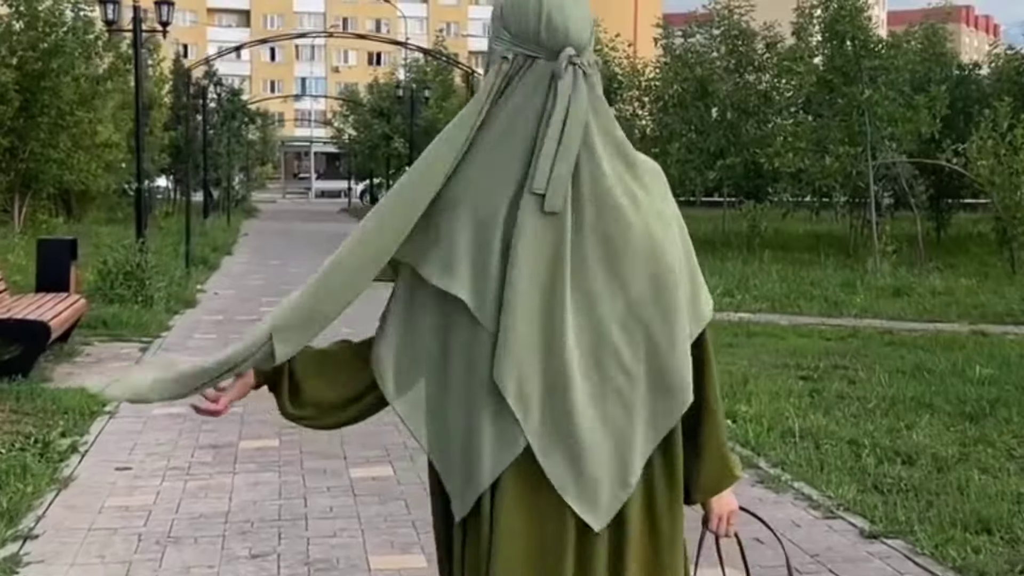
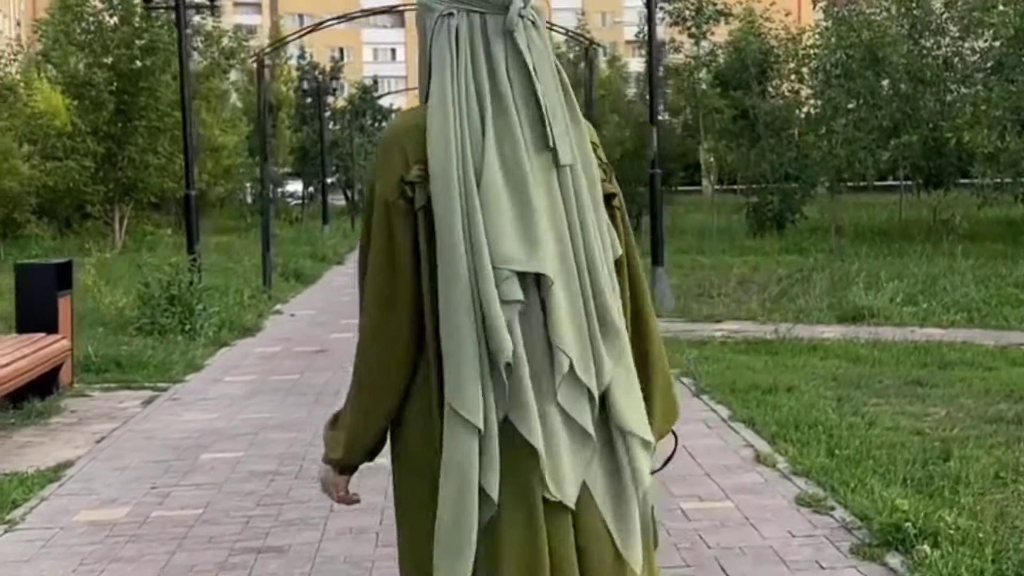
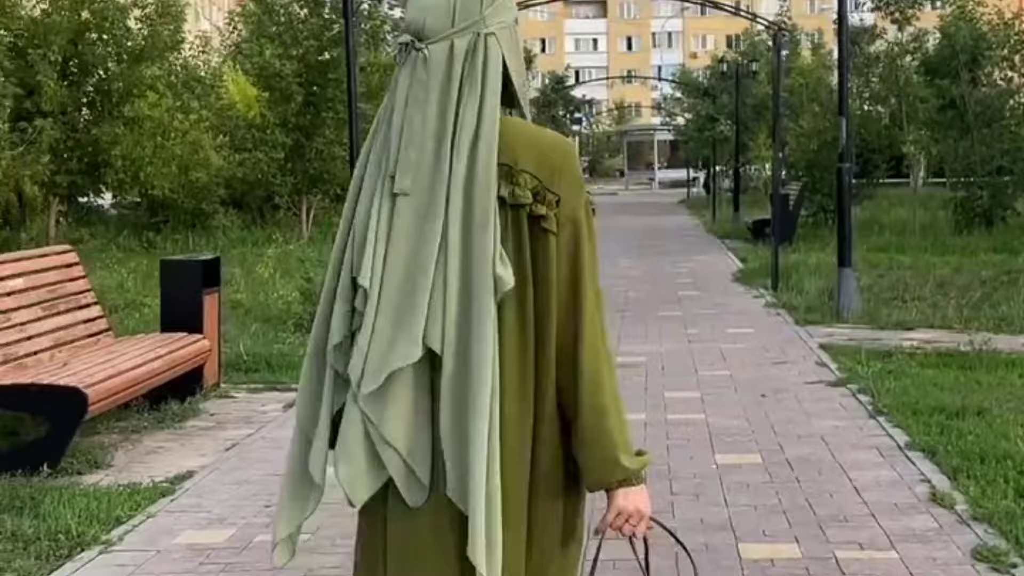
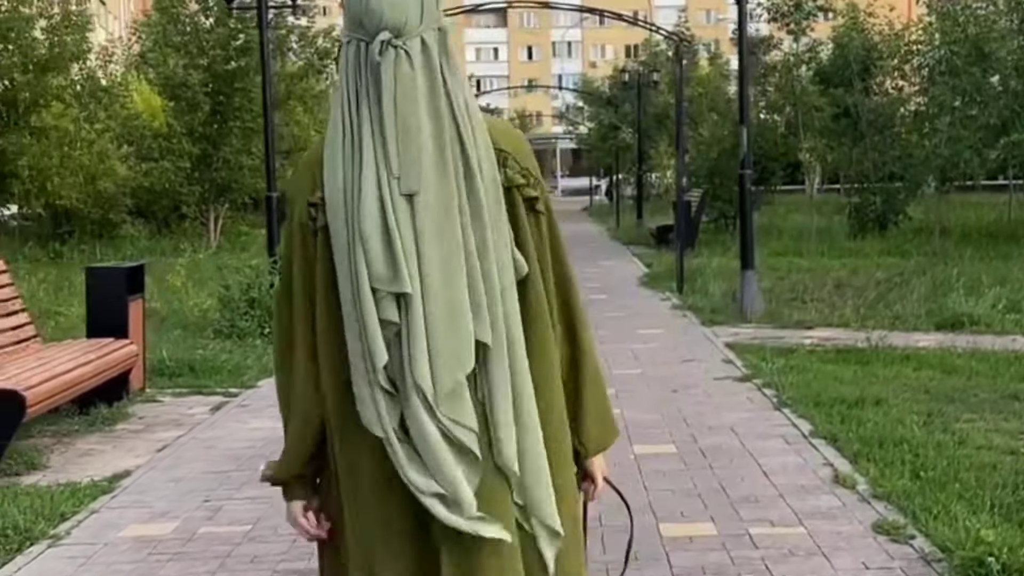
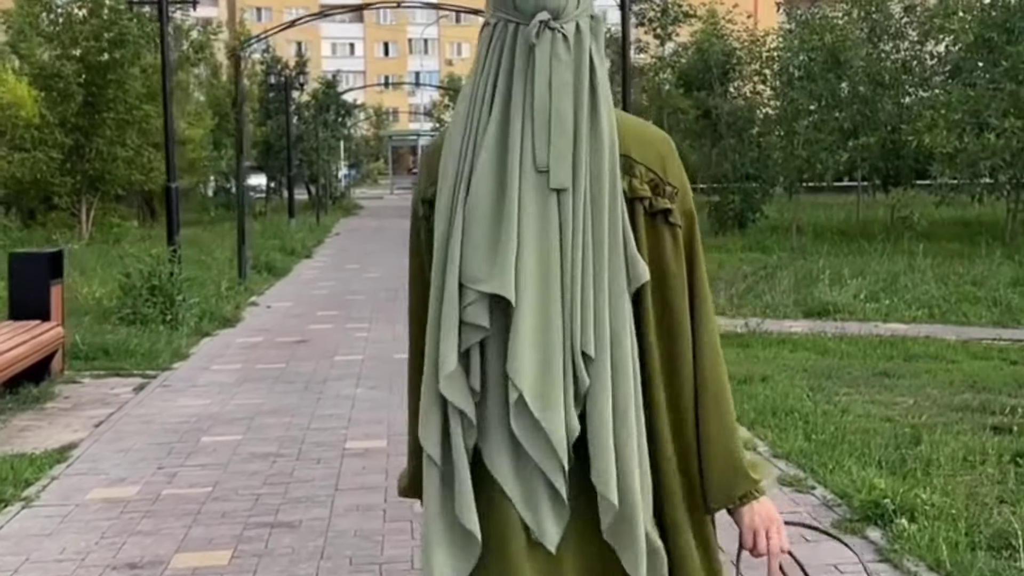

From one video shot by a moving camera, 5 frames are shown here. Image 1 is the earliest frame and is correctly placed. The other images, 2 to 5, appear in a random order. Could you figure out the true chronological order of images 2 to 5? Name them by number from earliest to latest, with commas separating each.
5, 2, 4, 3
